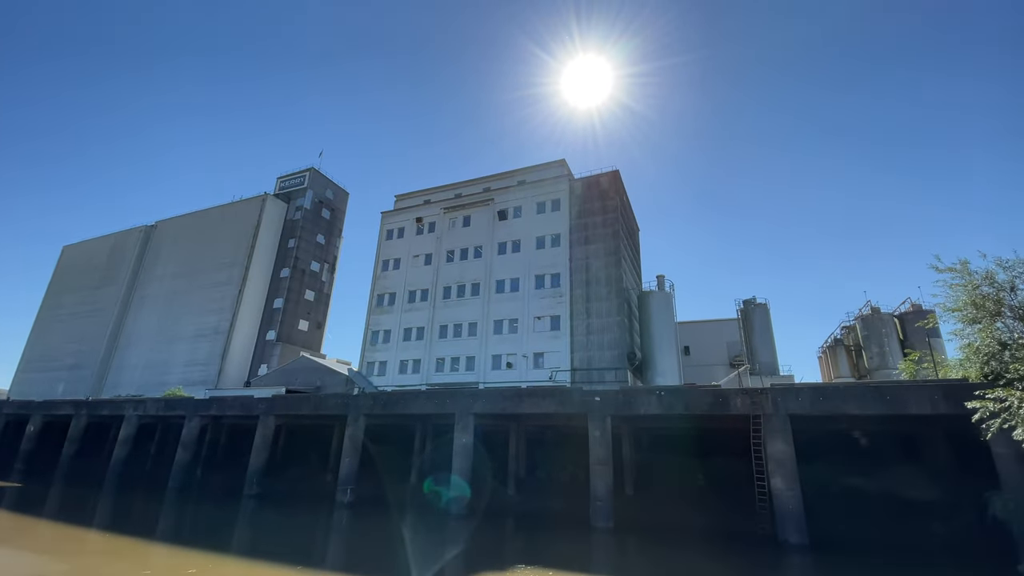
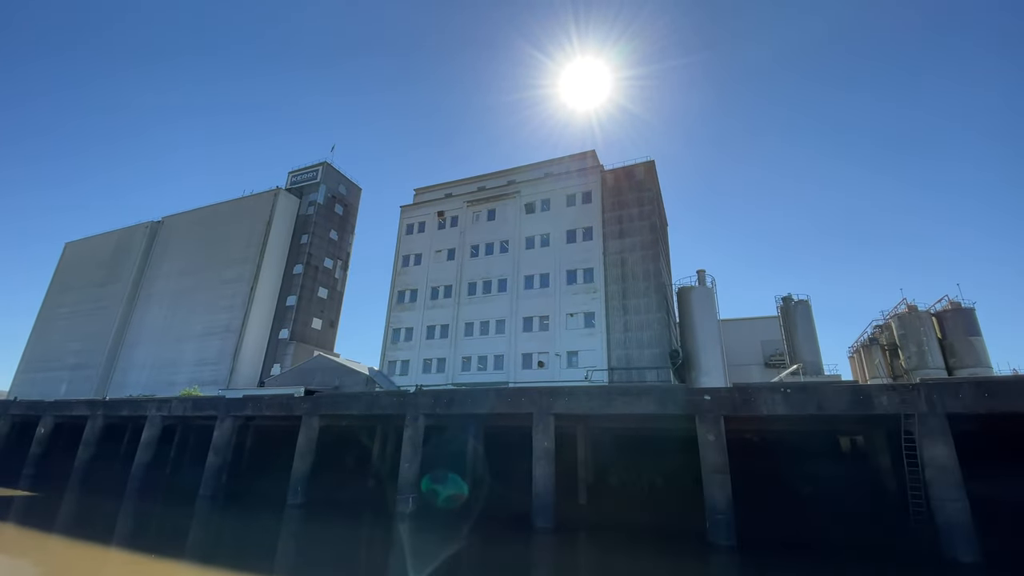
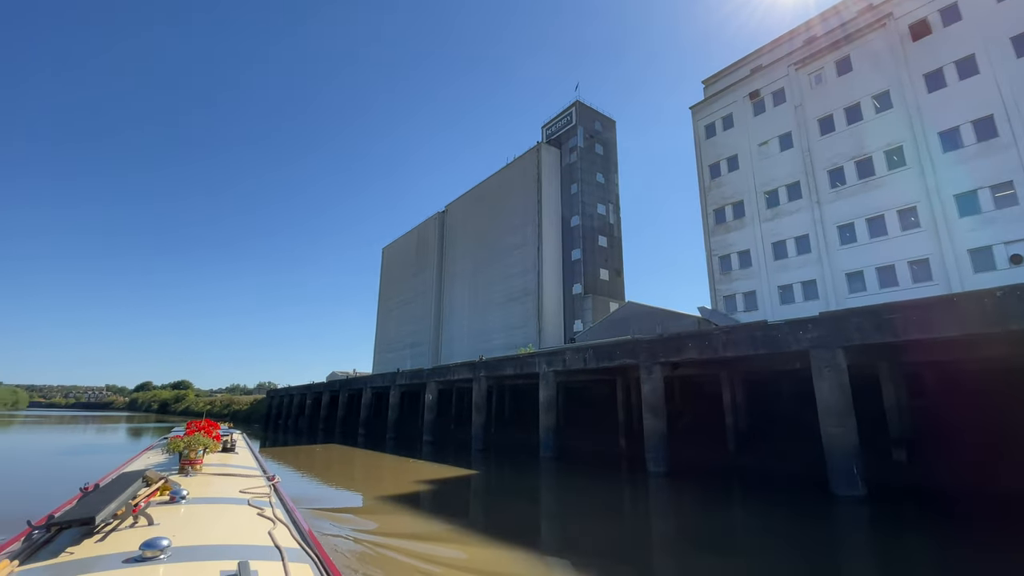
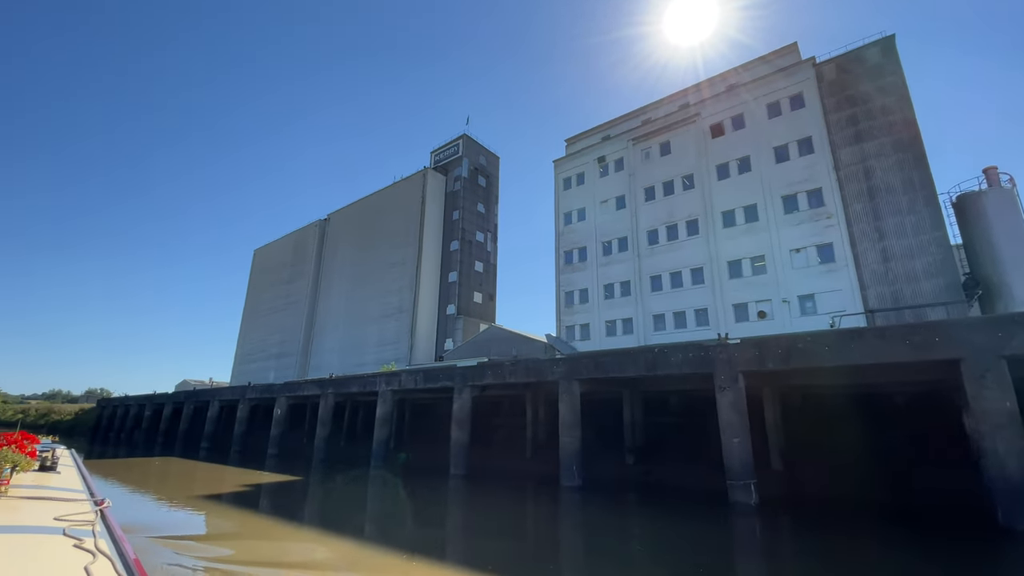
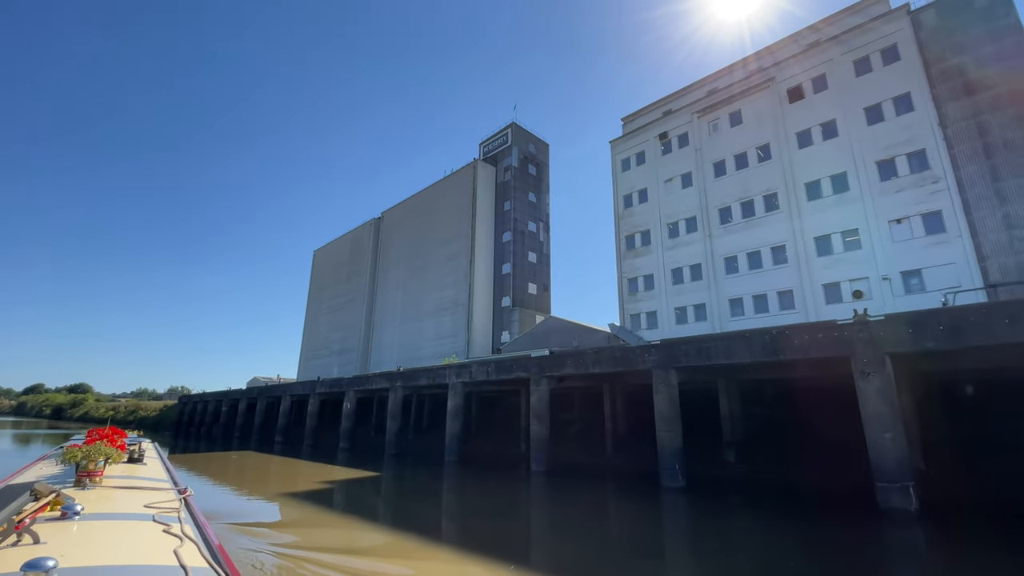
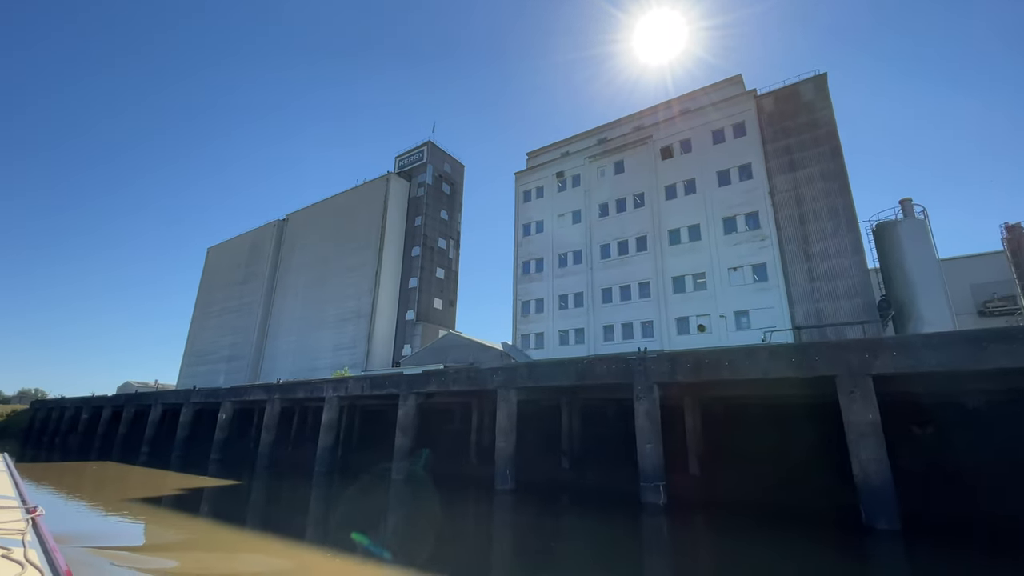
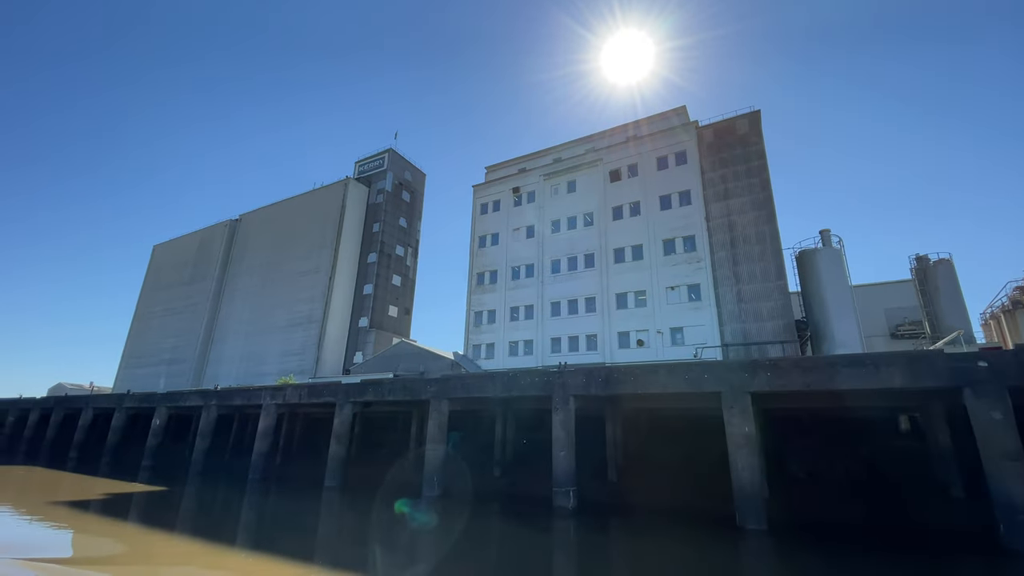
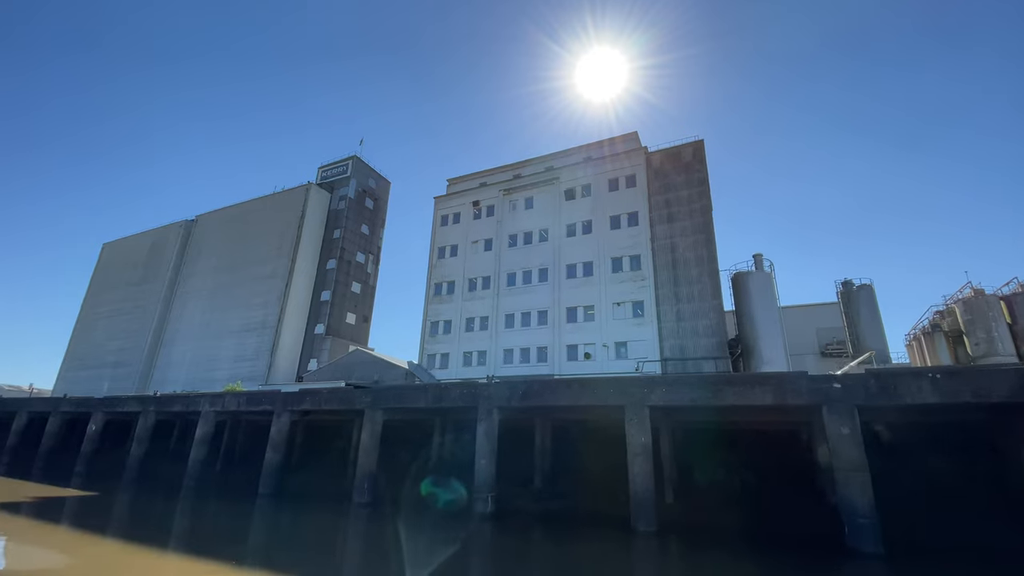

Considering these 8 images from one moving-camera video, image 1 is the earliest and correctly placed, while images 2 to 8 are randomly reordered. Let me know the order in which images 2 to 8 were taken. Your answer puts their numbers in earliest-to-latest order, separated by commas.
2, 8, 7, 6, 4, 5, 3
